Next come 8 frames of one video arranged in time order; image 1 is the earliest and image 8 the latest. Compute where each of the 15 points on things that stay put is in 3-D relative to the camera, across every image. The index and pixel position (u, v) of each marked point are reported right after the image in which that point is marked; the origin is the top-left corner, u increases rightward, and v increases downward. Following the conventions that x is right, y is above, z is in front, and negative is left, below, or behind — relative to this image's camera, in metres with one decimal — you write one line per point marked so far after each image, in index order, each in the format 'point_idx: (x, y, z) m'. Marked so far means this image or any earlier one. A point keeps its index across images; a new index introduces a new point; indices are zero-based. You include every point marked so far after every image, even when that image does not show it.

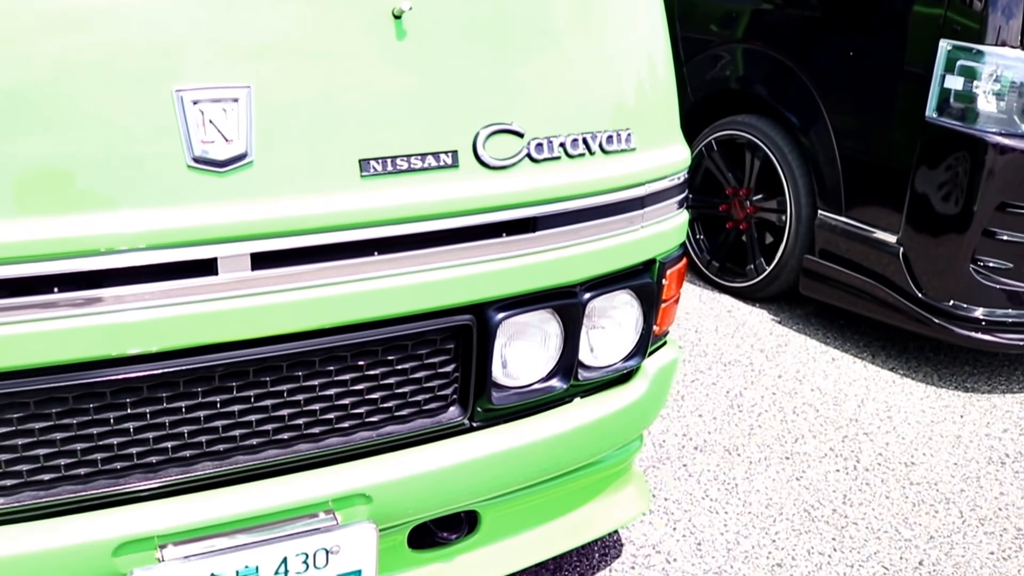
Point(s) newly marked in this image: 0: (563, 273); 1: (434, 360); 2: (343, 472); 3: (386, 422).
0: (+0.1, 0.0, +1.8) m
1: (-0.1, -0.1, +1.7) m
2: (-0.3, -0.3, +1.7) m
3: (-0.2, -0.2, +1.7) m
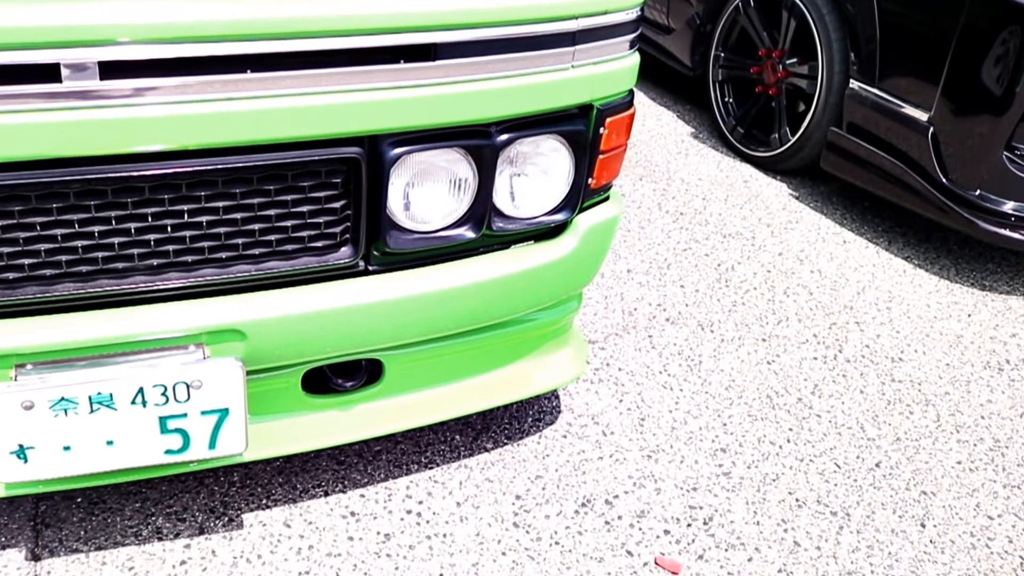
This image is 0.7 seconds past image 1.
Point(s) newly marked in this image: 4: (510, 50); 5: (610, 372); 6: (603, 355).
0: (-0.1, +0.3, +1.6) m
1: (-0.3, +0.1, +1.6) m
2: (-0.4, 0.0, +1.6) m
3: (-0.4, 0.0, +1.6) m
4: (0.0, +0.3, +1.6) m
5: (+0.2, -0.2, +2.4) m
6: (+0.2, -0.2, +2.4) m
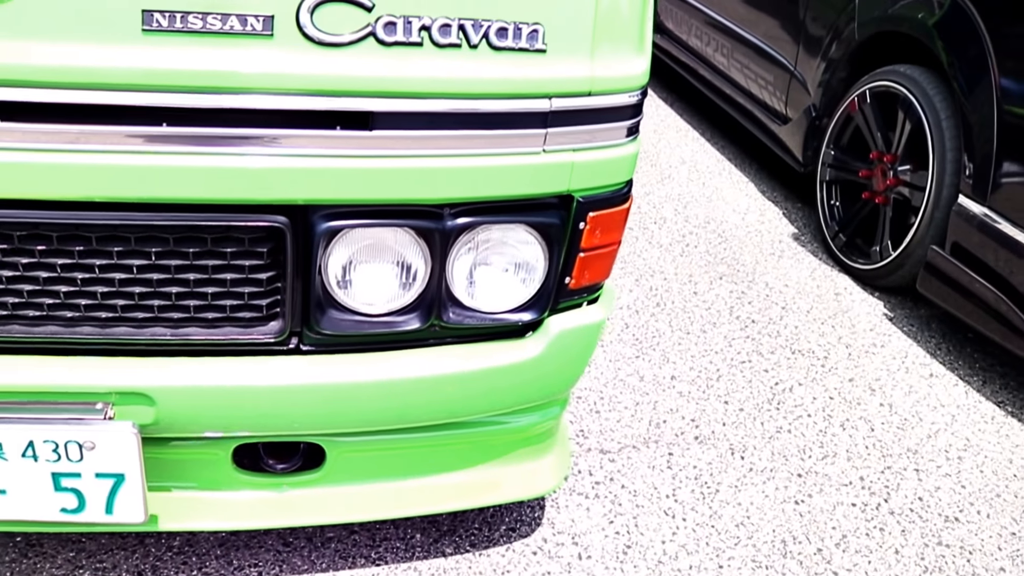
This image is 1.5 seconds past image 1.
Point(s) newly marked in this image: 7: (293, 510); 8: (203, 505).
0: (-0.1, +0.1, +1.5) m
1: (-0.4, 0.0, +1.5) m
2: (-0.5, -0.1, +1.5) m
3: (-0.4, 0.0, +1.5) m
4: (-0.1, +0.2, +1.5) m
5: (+0.2, -0.4, +2.1) m
6: (+0.2, -0.4, +2.2) m
7: (-0.3, -0.3, +1.7) m
8: (-0.5, -0.3, +1.7) m
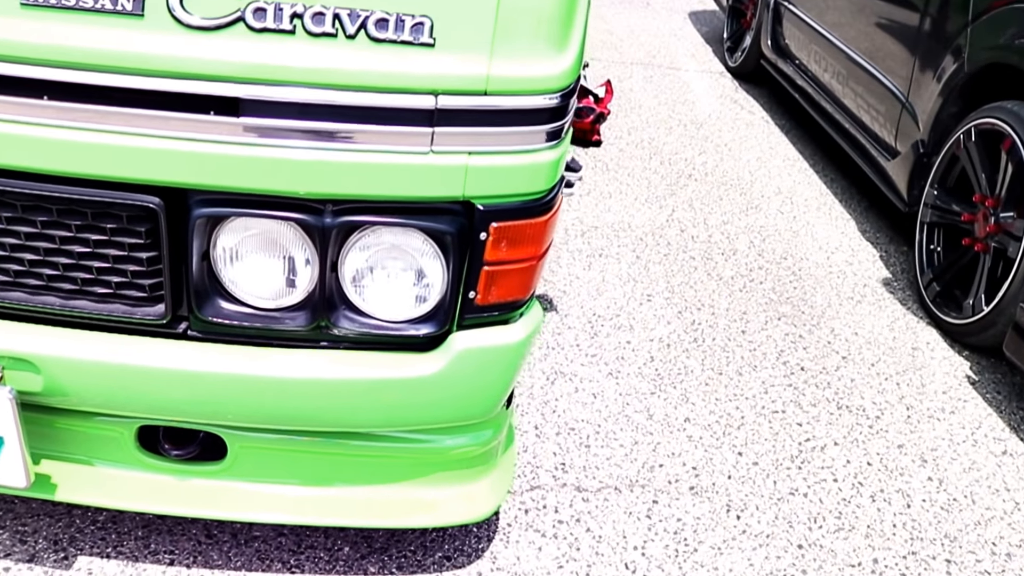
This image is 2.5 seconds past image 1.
0: (-0.3, +0.1, +1.4) m
1: (-0.5, +0.1, +1.5) m
2: (-0.7, -0.1, +1.5) m
3: (-0.6, 0.0, +1.5) m
4: (-0.2, +0.2, +1.4) m
5: (+0.1, -0.4, +2.0) m
6: (+0.1, -0.4, +2.0) m
7: (-0.5, -0.3, +1.7) m
8: (-0.6, -0.3, +1.7) m
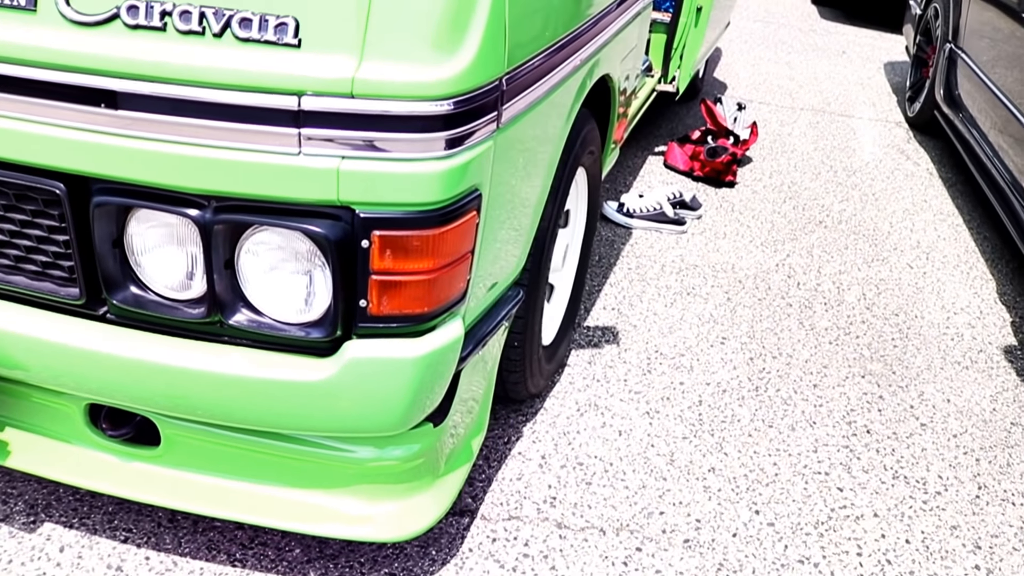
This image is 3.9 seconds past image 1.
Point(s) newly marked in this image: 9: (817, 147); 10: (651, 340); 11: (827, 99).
0: (-0.4, +0.1, +1.5) m
1: (-0.6, +0.1, +1.6) m
2: (-0.8, 0.0, +1.7) m
3: (-0.7, 0.0, +1.6) m
4: (-0.4, +0.2, +1.4) m
5: (0.0, -0.5, +1.9) m
6: (+0.1, -0.4, +2.0) m
7: (-0.6, -0.3, +1.8) m
8: (-0.7, -0.3, +1.8) m
9: (+1.0, +0.5, +3.8) m
10: (+0.3, -0.1, +2.6) m
11: (+1.2, +0.7, +4.3) m
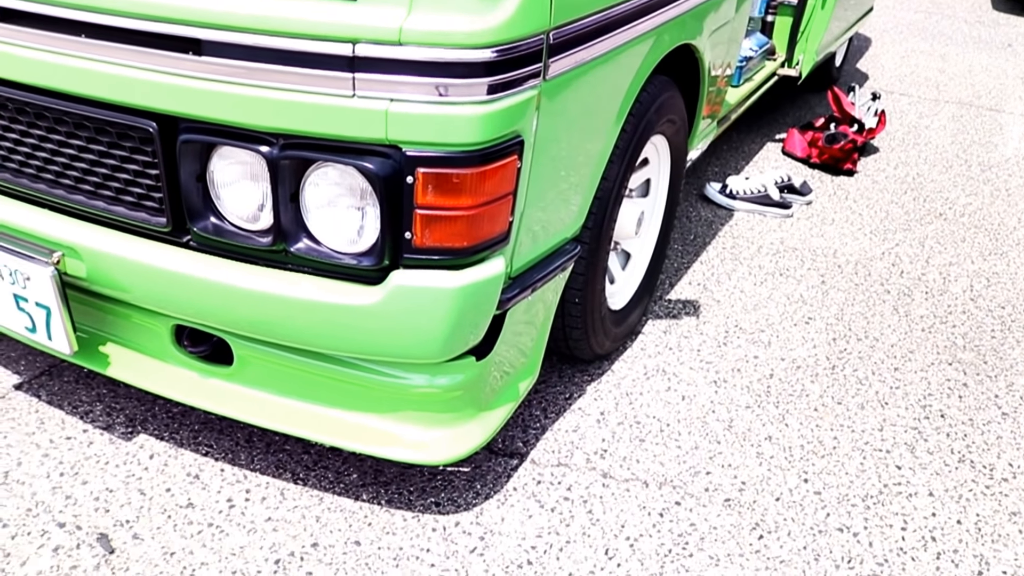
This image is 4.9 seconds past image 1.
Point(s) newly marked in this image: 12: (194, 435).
0: (-0.4, +0.3, +1.6) m
1: (-0.6, +0.2, +1.8) m
2: (-0.7, +0.1, +1.9) m
3: (-0.7, +0.1, +1.9) m
4: (-0.3, +0.3, +1.6) m
5: (+0.1, -0.4, +2.0) m
6: (+0.1, -0.4, +2.1) m
7: (-0.5, -0.2, +2.0) m
8: (-0.7, -0.1, +2.0) m
9: (+1.5, +0.5, +3.7) m
10: (+0.5, -0.1, +2.6) m
11: (+1.7, +0.7, +4.2) m
12: (-0.6, -0.3, +2.1) m
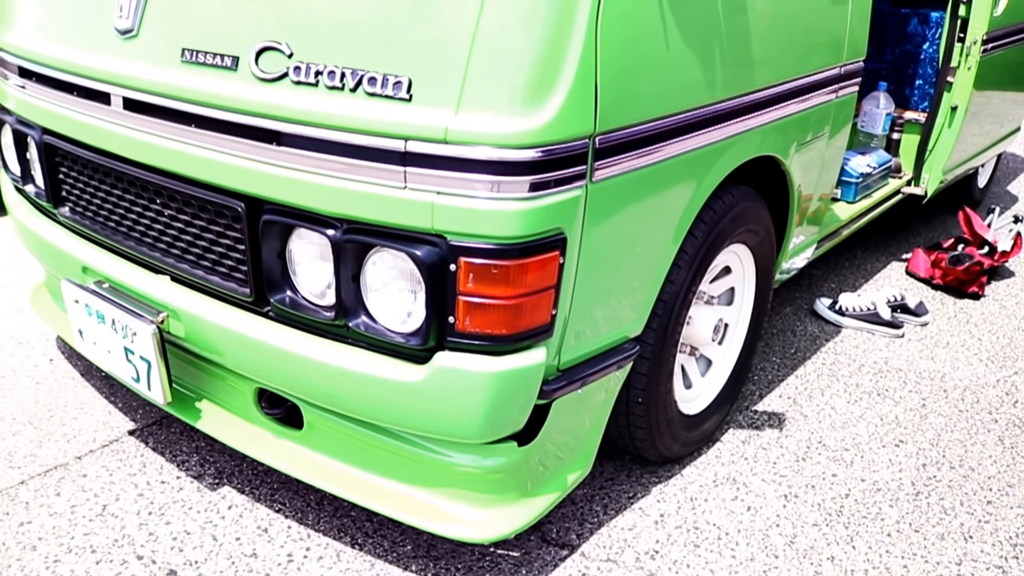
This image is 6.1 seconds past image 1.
0: (-0.3, +0.1, +1.8) m
1: (-0.5, +0.1, +2.0) m
2: (-0.6, 0.0, +2.1) m
3: (-0.6, 0.0, +2.1) m
4: (-0.3, +0.2, +1.8) m
5: (+0.2, -0.6, +2.0) m
6: (+0.2, -0.6, +2.1) m
7: (-0.4, -0.3, +2.1) m
8: (-0.5, -0.3, +2.2) m
9: (+1.9, 0.0, +3.5) m
10: (+0.7, -0.3, +2.6) m
11: (+2.2, +0.2, +3.9) m
12: (-0.5, -0.4, +2.3) m
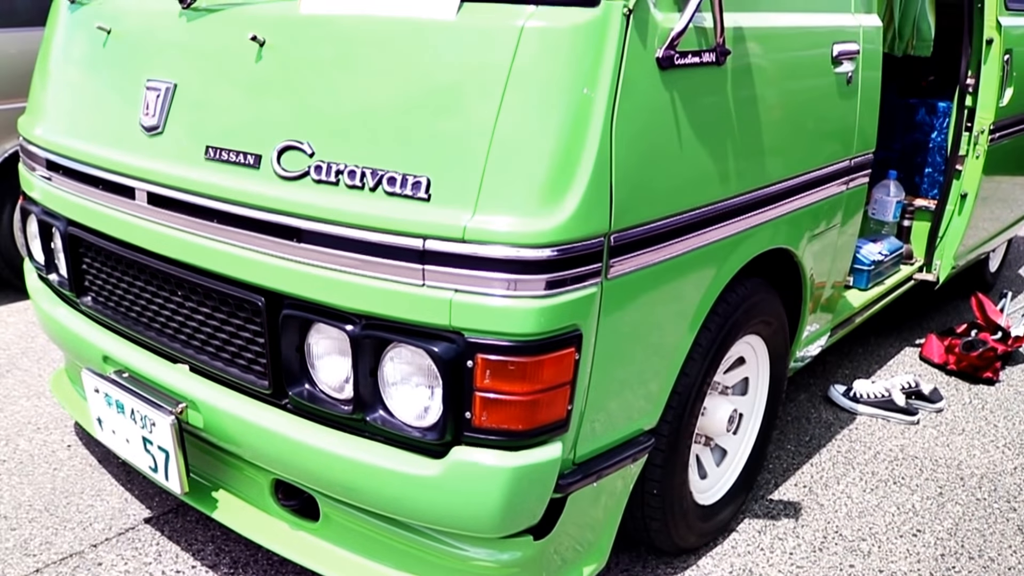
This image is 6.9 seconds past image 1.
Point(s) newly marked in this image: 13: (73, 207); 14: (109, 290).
0: (-0.3, 0.0, +1.8) m
1: (-0.5, -0.1, +2.0) m
2: (-0.6, -0.2, +2.1) m
3: (-0.5, -0.1, +2.1) m
4: (-0.2, +0.1, +1.8) m
5: (+0.2, -0.7, +2.0) m
6: (+0.2, -0.7, +2.1) m
7: (-0.4, -0.5, +2.1) m
8: (-0.5, -0.4, +2.2) m
9: (+1.9, -0.2, +3.5) m
10: (+0.7, -0.5, +2.6) m
11: (+2.3, -0.1, +3.9) m
12: (-0.5, -0.6, +2.3) m
13: (-0.9, +0.2, +2.3) m
14: (-0.8, 0.0, +2.3) m
